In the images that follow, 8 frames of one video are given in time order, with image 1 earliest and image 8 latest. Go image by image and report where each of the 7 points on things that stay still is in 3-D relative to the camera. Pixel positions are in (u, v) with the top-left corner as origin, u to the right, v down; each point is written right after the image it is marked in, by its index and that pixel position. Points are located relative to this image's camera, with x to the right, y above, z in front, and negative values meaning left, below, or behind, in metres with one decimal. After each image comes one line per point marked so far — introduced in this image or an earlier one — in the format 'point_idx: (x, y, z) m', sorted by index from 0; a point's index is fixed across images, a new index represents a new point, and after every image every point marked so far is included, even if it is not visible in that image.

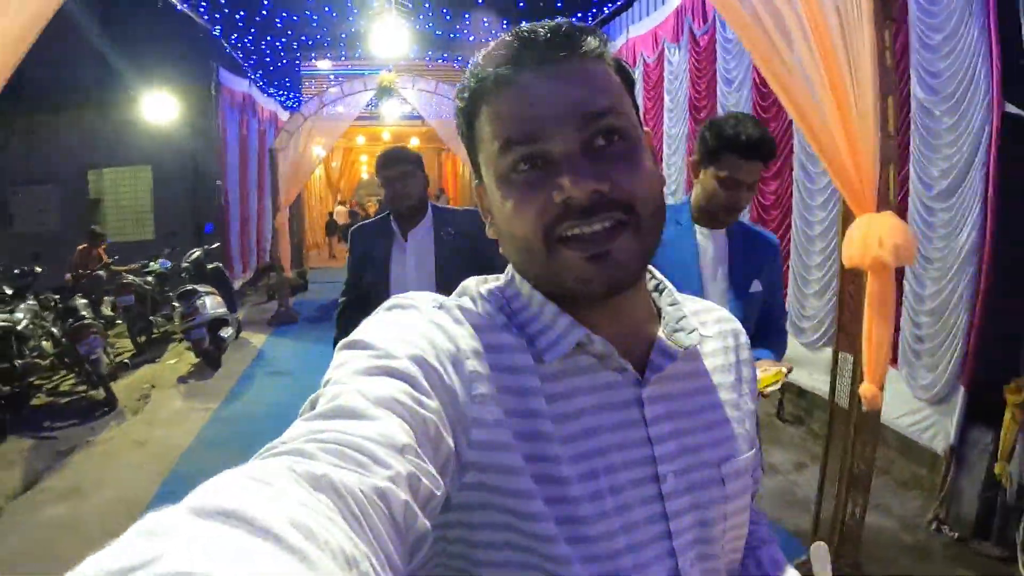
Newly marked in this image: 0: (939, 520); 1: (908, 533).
0: (+1.8, -1.0, +2.9) m
1: (+1.6, -1.0, +2.9) m
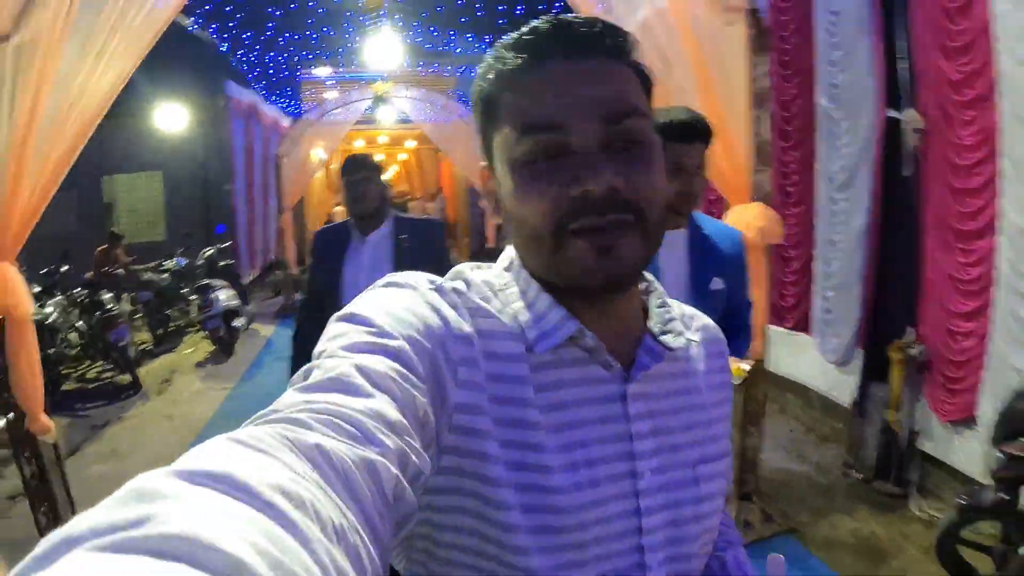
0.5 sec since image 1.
0: (+1.6, -0.9, +3.4) m
1: (+1.5, -0.9, +3.4) m
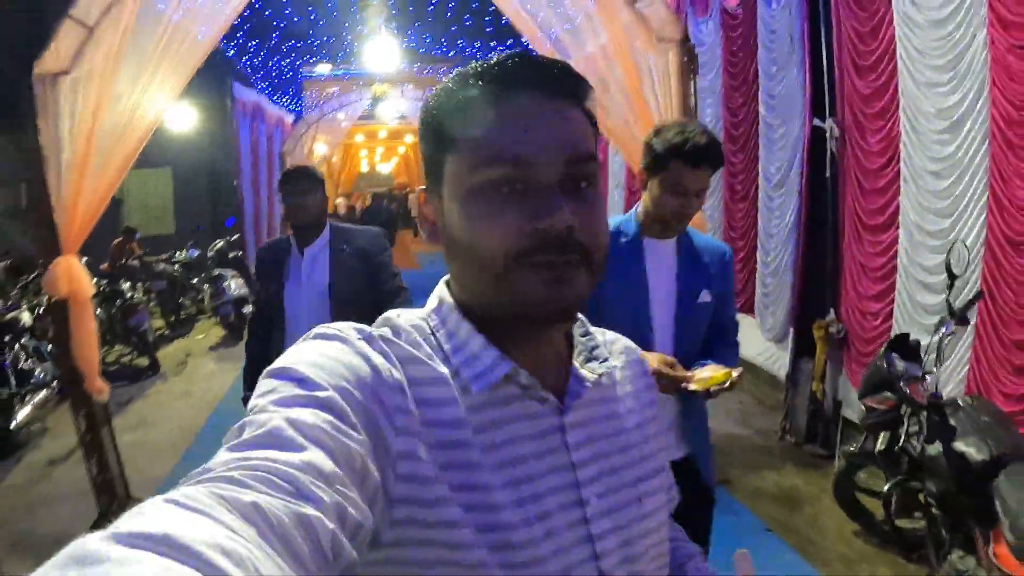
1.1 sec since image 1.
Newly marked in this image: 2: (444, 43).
0: (+1.5, -0.8, +3.9) m
1: (+1.4, -0.8, +3.9) m
2: (-1.0, +3.2, +9.4) m
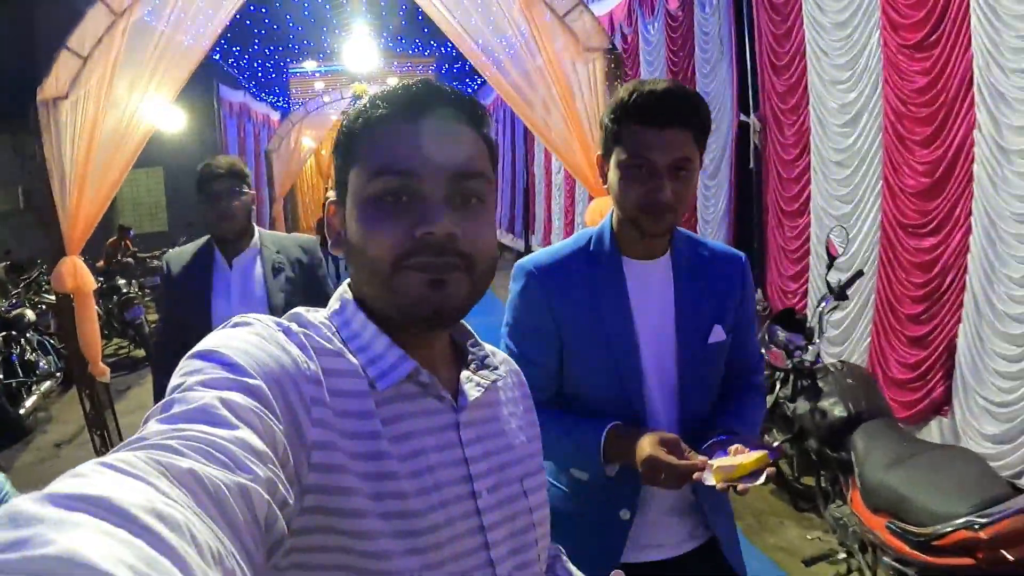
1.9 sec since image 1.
0: (+1.3, -0.7, +4.3) m
1: (+1.2, -0.7, +4.3) m
2: (-1.3, +3.4, +9.7) m
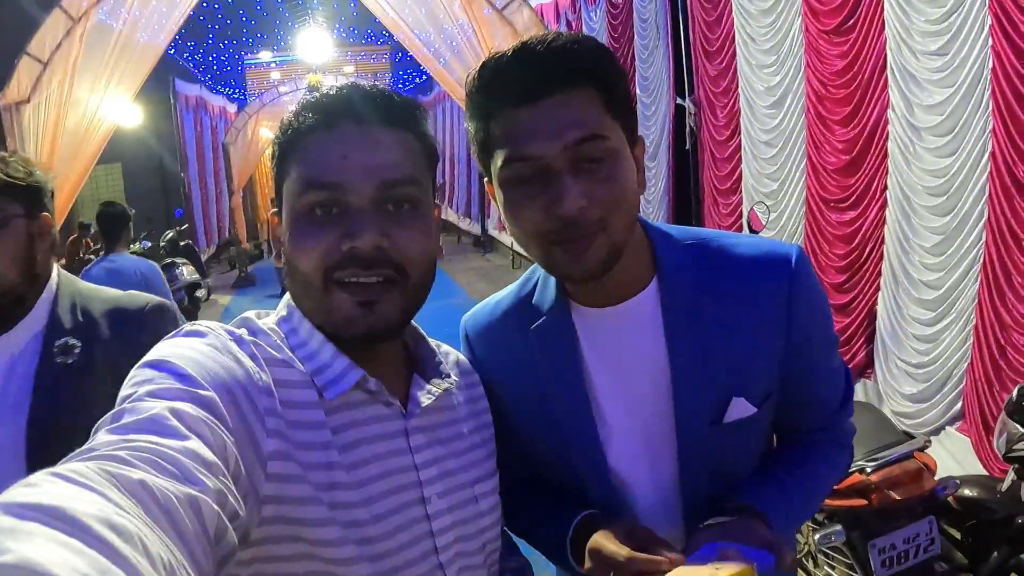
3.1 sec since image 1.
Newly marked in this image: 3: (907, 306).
0: (+1.0, -0.5, +4.5) m
1: (+0.9, -0.6, +4.5) m
2: (-1.9, +3.5, +9.7) m
3: (+1.8, -0.1, +3.3) m
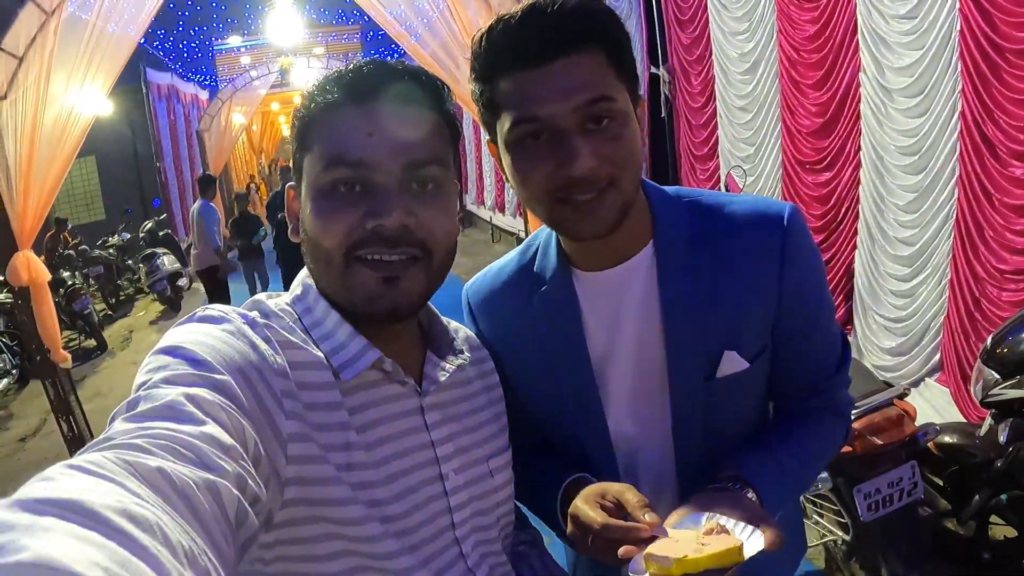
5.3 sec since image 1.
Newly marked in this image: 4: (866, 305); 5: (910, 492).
0: (+1.0, -0.3, +4.6) m
1: (+0.8, -0.4, +4.6) m
2: (-2.3, +3.8, +9.6) m
3: (+1.8, +0.1, +3.4) m
4: (+1.8, -0.1, +3.6) m
5: (+1.3, -0.7, +2.3) m
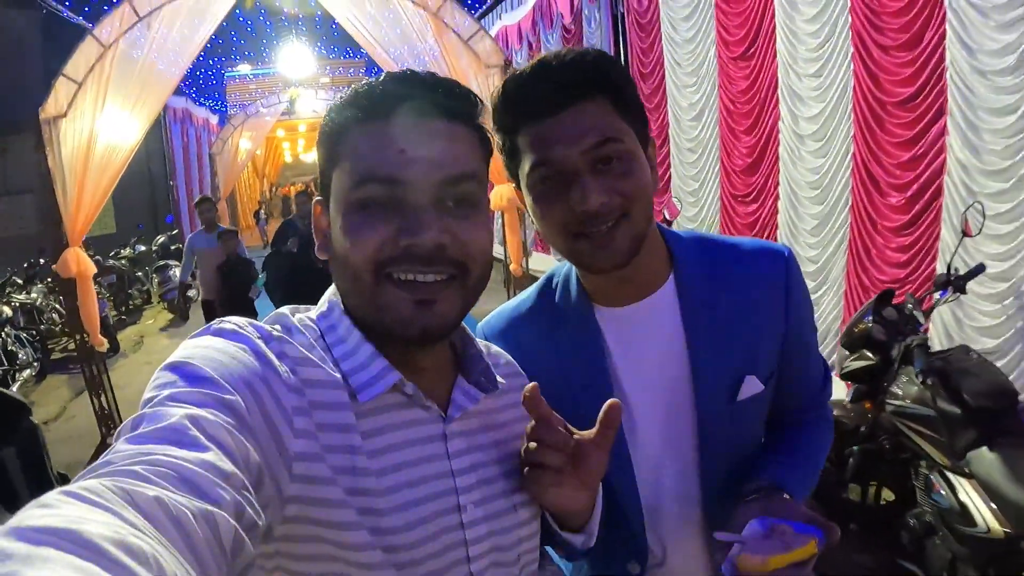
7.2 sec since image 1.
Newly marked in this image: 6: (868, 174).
0: (+0.8, -0.4, +5.2) m
1: (+0.7, -0.5, +5.2) m
2: (-2.4, +3.5, +10.4) m
3: (+1.7, 0.0, +4.0) m
4: (+1.7, -0.2, +4.2) m
5: (+1.2, -0.7, +2.9) m
6: (+1.7, +0.6, +3.4) m
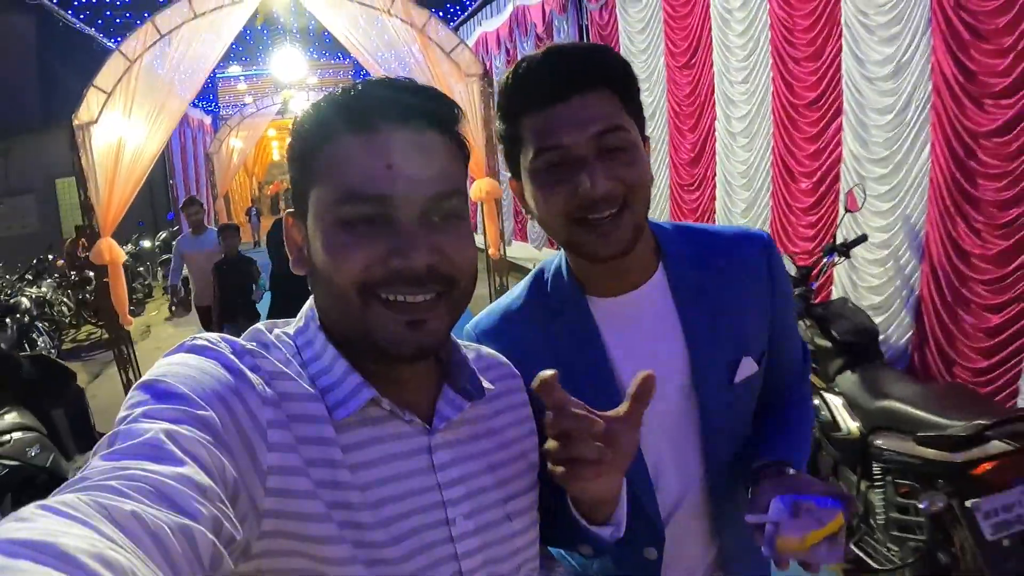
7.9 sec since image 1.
0: (+0.6, -0.3, +5.8) m
1: (+0.5, -0.3, +5.8) m
2: (-2.7, +3.6, +10.9) m
3: (+1.5, +0.2, +4.7) m
4: (+1.5, 0.0, +4.9) m
5: (+1.0, -0.5, +3.5) m
6: (+1.6, +0.7, +4.1) m
